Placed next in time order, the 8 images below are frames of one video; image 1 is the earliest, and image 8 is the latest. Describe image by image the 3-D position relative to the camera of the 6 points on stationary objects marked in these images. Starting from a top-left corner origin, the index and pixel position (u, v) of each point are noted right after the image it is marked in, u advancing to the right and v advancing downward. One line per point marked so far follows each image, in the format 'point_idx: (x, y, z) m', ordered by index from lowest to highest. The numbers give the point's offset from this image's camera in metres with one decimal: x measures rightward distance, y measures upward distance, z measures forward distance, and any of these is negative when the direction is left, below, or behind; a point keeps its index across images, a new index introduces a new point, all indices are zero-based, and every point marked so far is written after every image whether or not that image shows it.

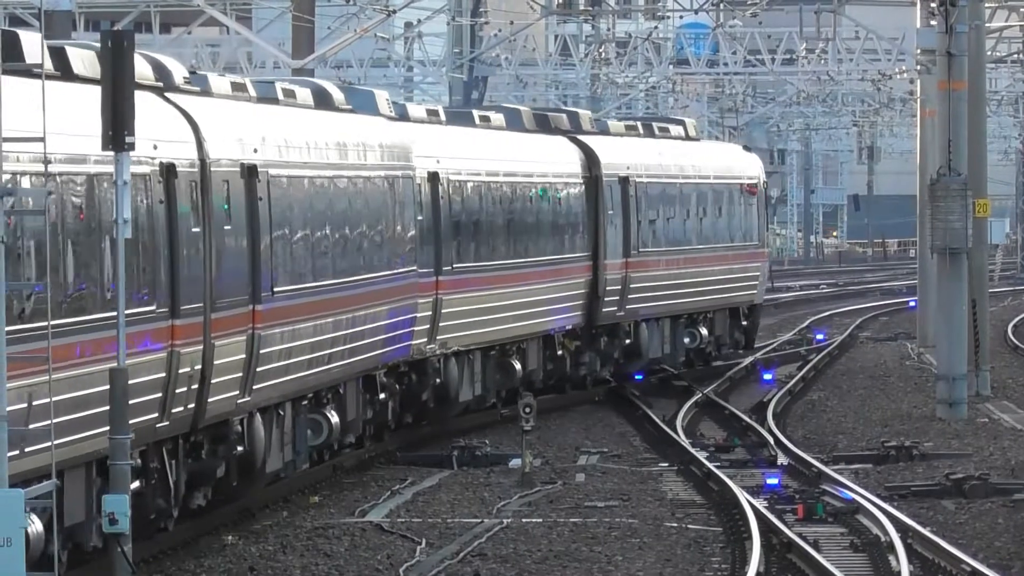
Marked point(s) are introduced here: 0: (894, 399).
0: (+4.1, -1.2, +18.9) m
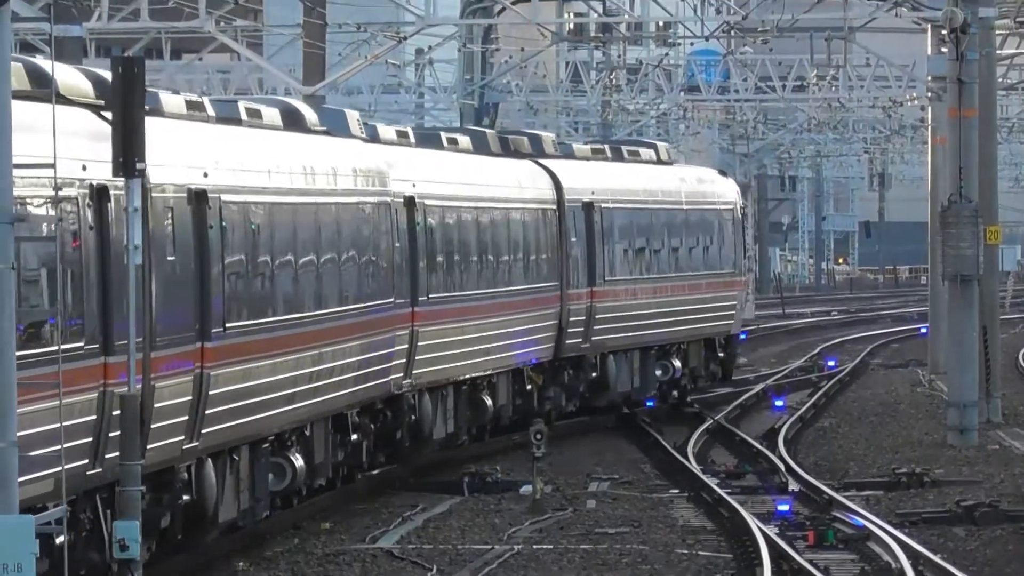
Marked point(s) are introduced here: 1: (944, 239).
0: (+4.3, -1.5, +18.9) m
1: (+4.4, +0.5, +17.7) m
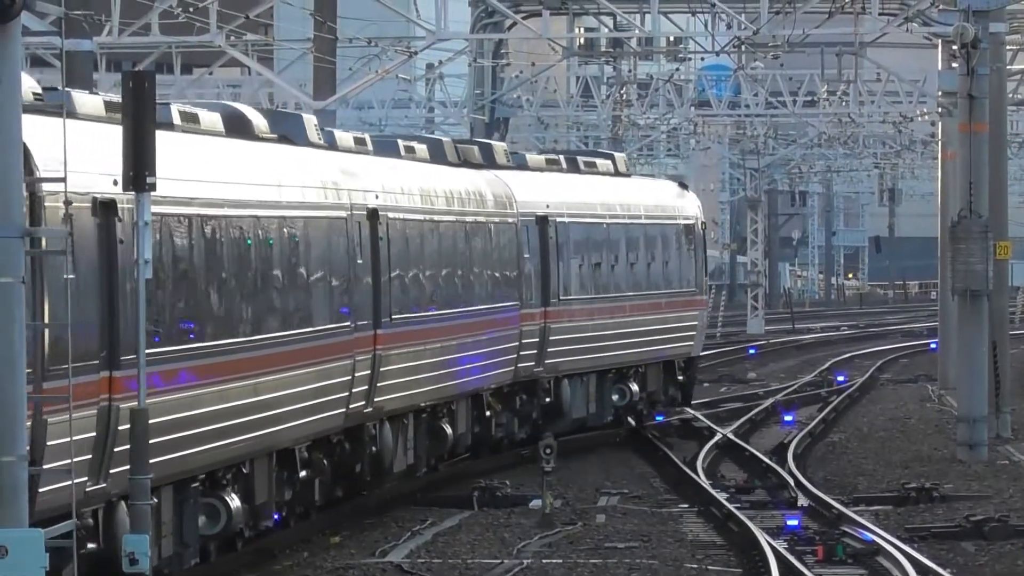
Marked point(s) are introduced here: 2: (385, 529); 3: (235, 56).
0: (+4.3, -1.6, +18.9) m
1: (+4.4, +0.4, +17.7) m
2: (-1.0, -2.0, +14.6) m
3: (-2.2, +1.9, +14.2) m
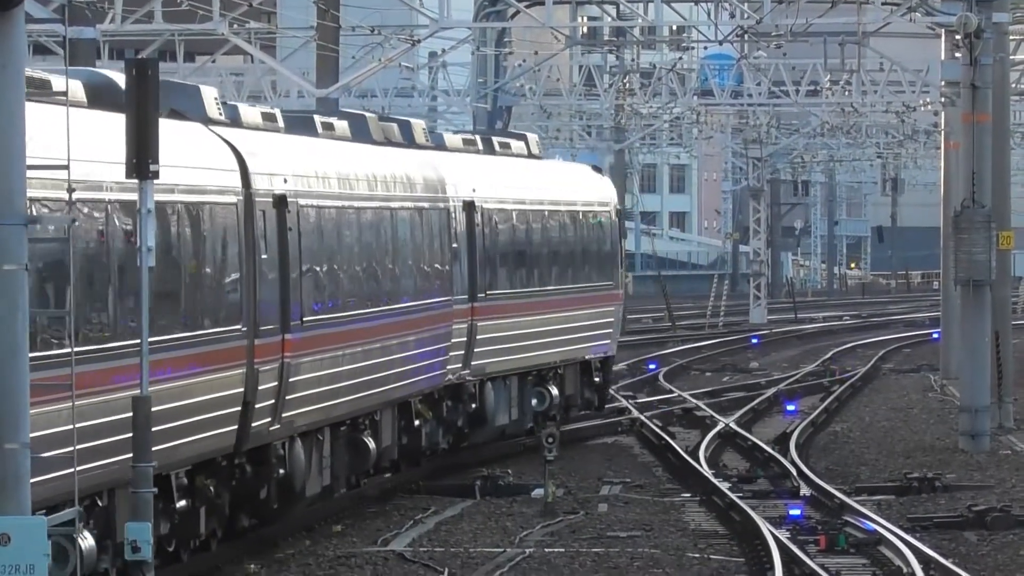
0: (+4.4, -1.5, +18.9) m
1: (+4.5, +0.5, +17.7) m
2: (-1.0, -1.9, +14.6) m
3: (-2.2, +2.0, +14.2) m
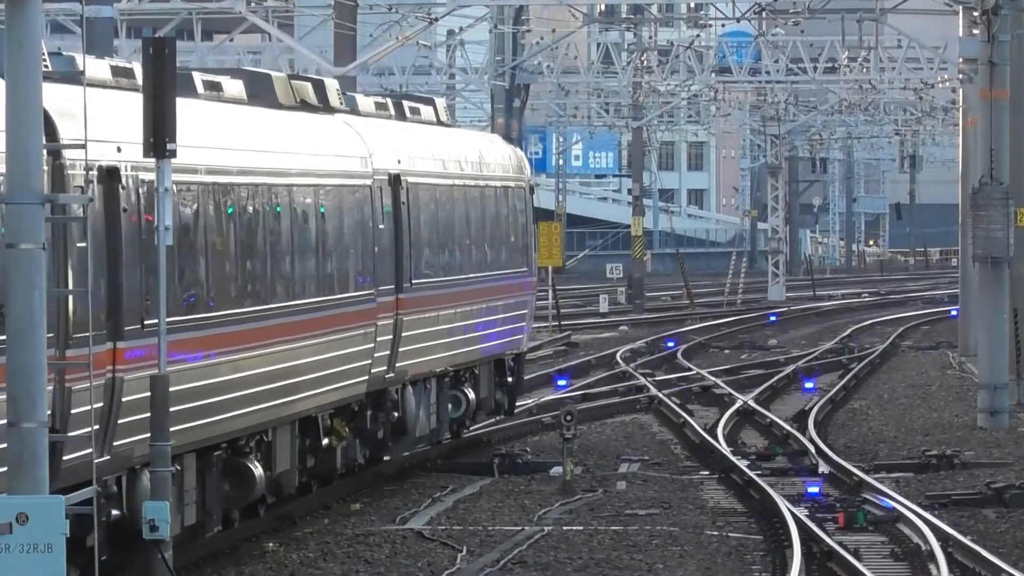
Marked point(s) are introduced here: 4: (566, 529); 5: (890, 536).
0: (+4.5, -1.3, +18.9) m
1: (+4.6, +0.6, +17.7) m
2: (-0.9, -1.7, +14.6) m
3: (-2.1, +2.1, +14.2) m
4: (+0.4, -1.8, +13.4) m
5: (+2.8, -1.8, +13.1) m
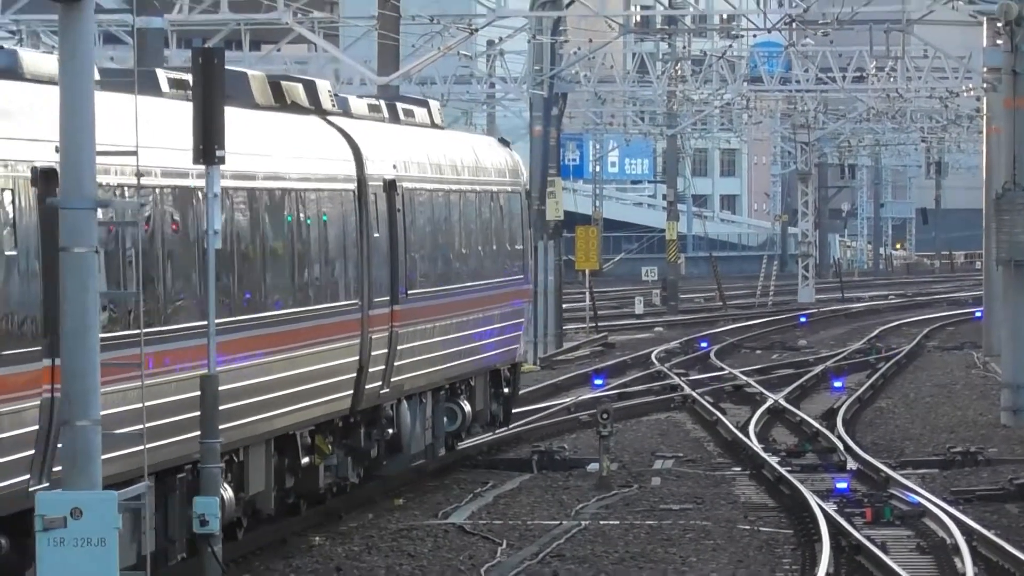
0: (+4.8, -1.3, +19.3) m
1: (+4.9, +0.6, +18.1) m
2: (-0.6, -1.7, +15.1) m
3: (-1.8, +2.1, +14.7) m
4: (+0.7, -1.8, +13.9) m
5: (+3.1, -1.9, +13.5) m
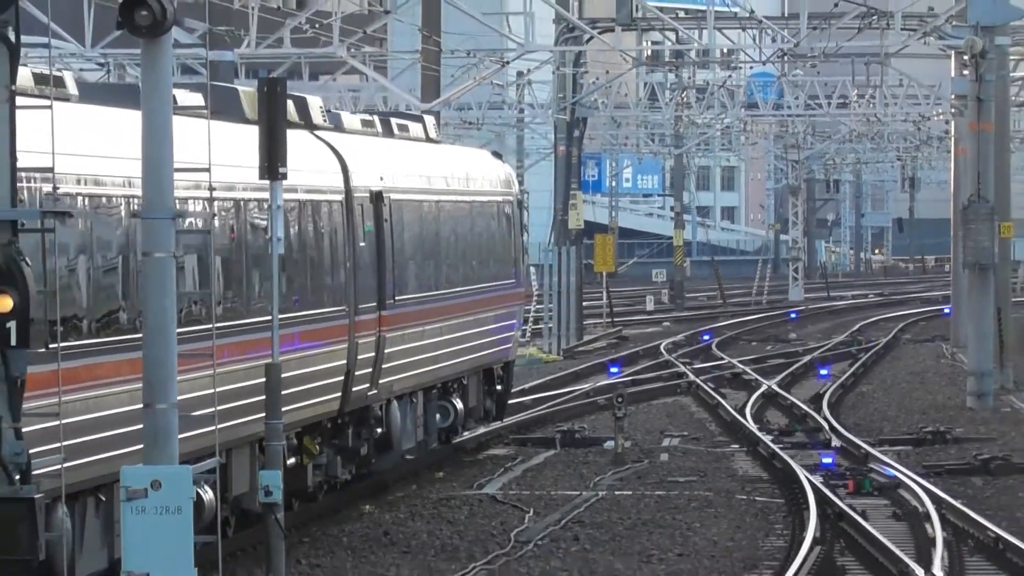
0: (+5.1, -1.3, +21.4) m
1: (+5.2, +0.6, +20.2) m
2: (-0.3, -1.7, +17.1) m
3: (-1.5, +2.1, +16.8) m
4: (+1.0, -1.8, +16.0) m
5: (+3.4, -1.9, +15.6) m
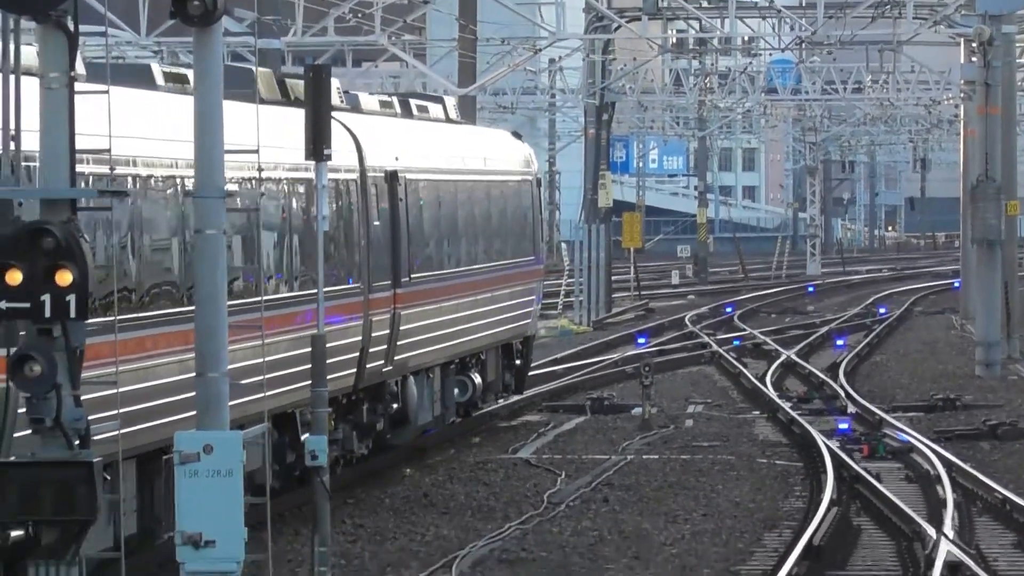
0: (+5.4, -1.1, +22.3) m
1: (+5.5, +0.9, +21.1) m
2: (0.0, -1.5, +18.1) m
3: (-1.2, +2.4, +17.7) m
4: (+1.3, -1.6, +16.9) m
5: (+3.7, -1.6, +16.5) m
